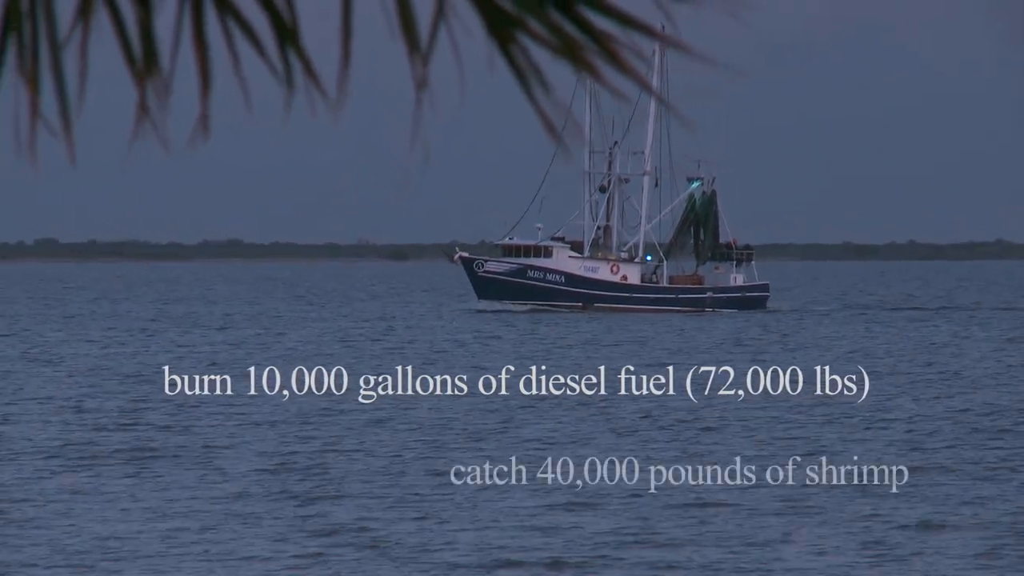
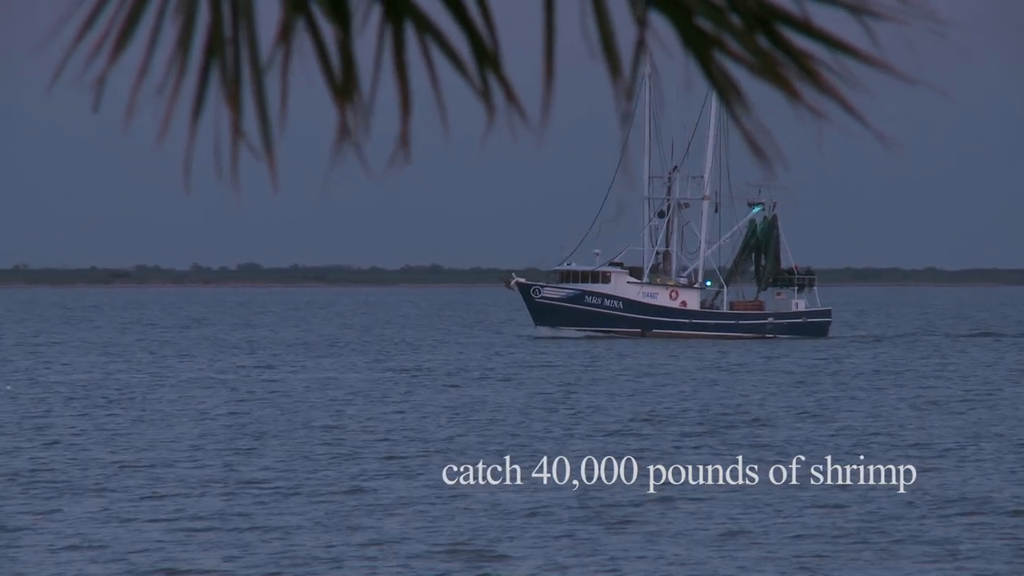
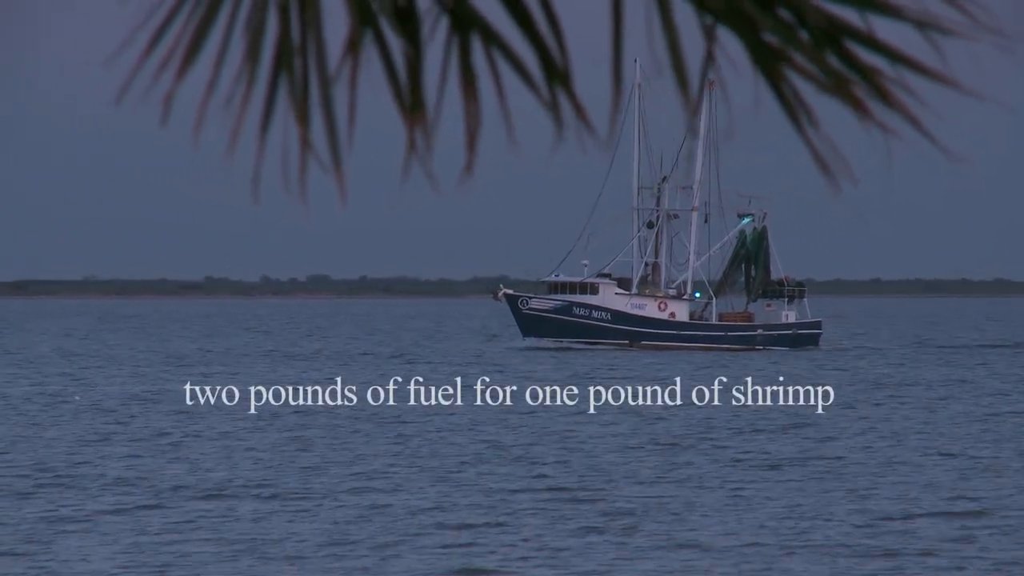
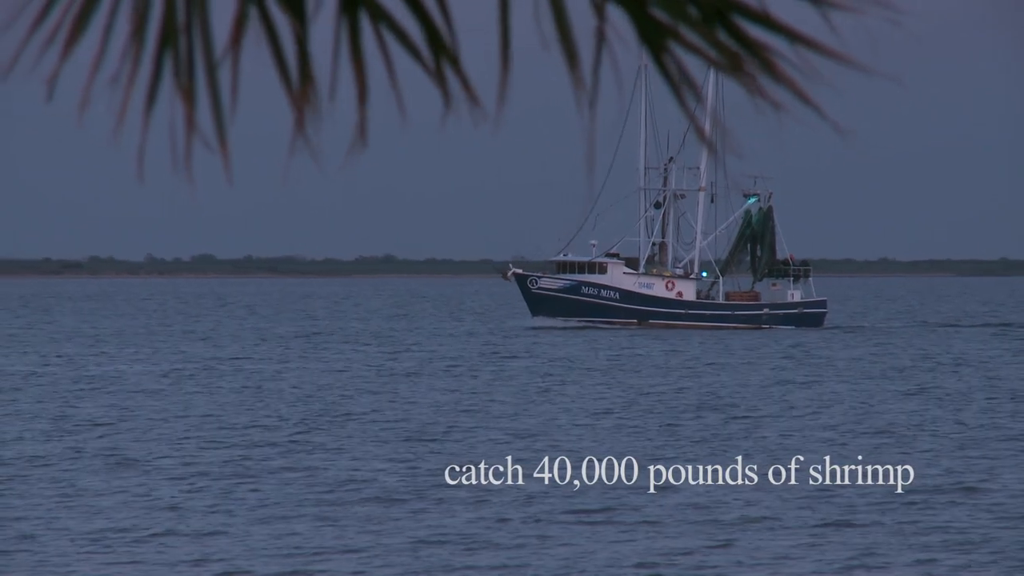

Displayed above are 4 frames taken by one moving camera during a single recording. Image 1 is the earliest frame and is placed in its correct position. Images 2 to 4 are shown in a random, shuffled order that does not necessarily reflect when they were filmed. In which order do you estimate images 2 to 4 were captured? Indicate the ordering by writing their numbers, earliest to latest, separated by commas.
4, 2, 3
